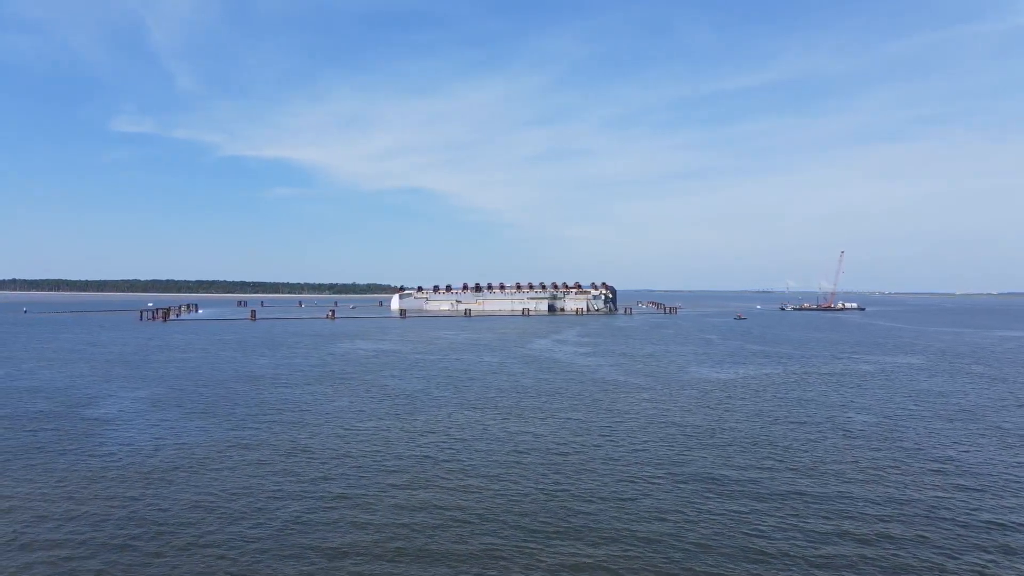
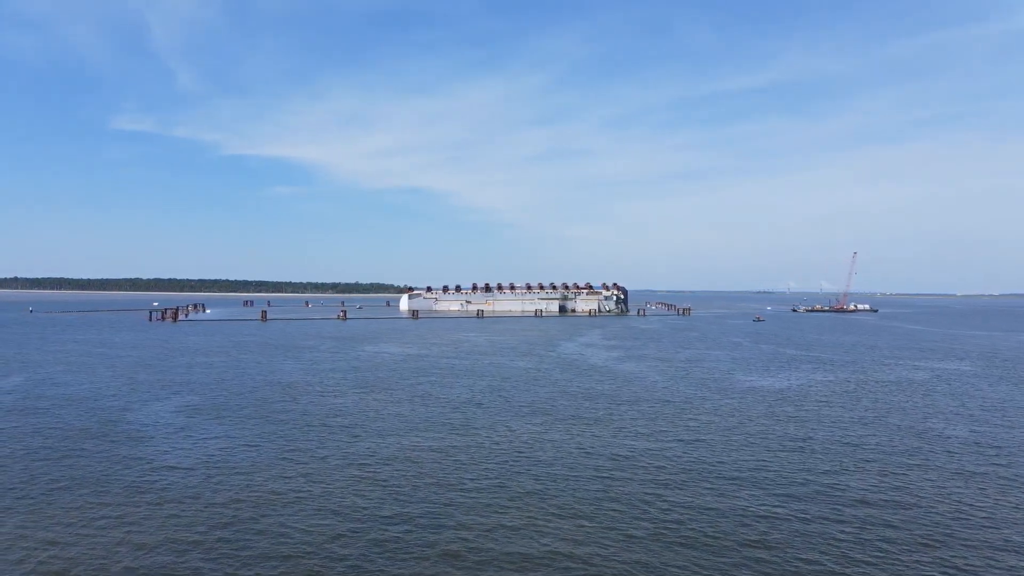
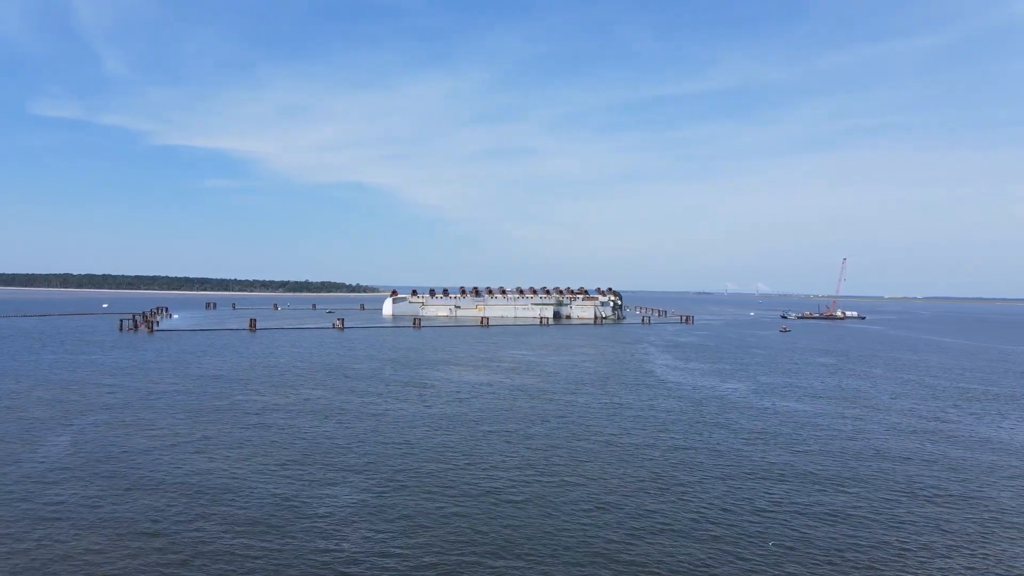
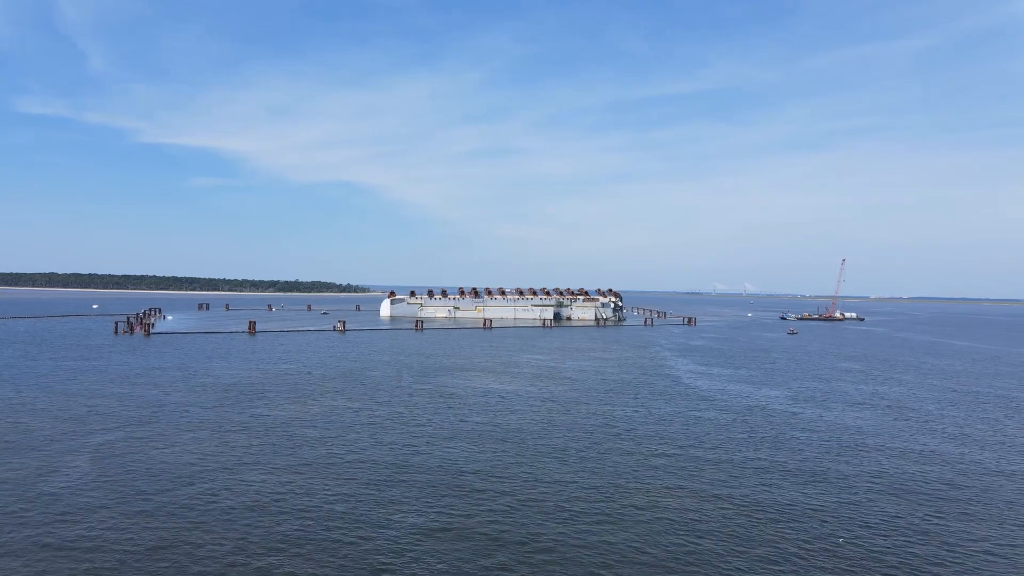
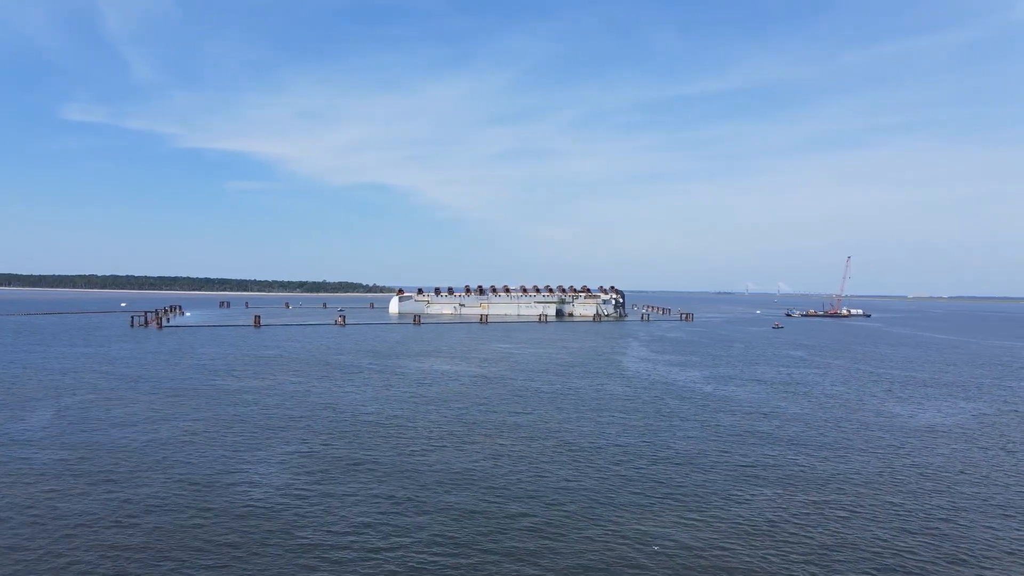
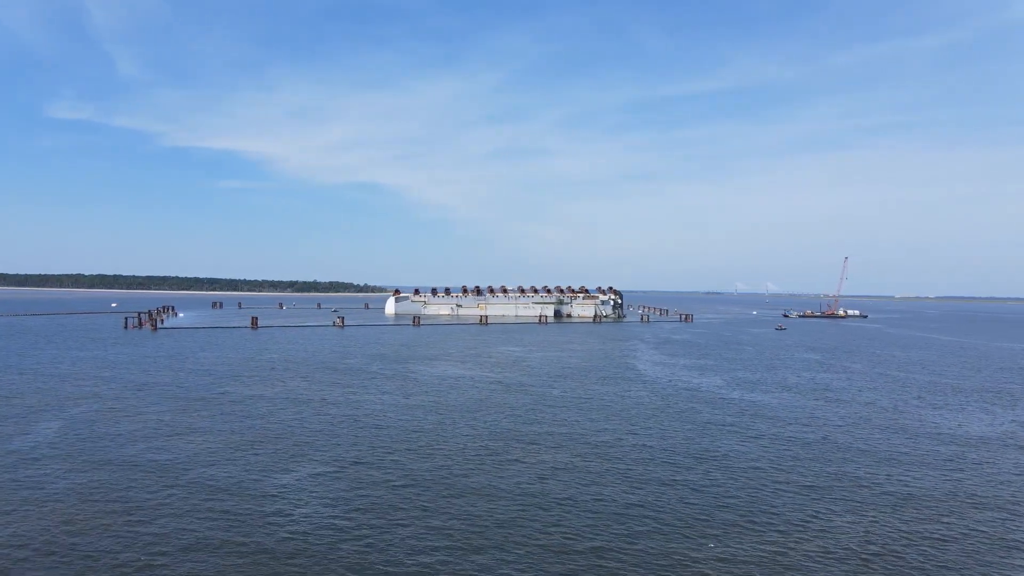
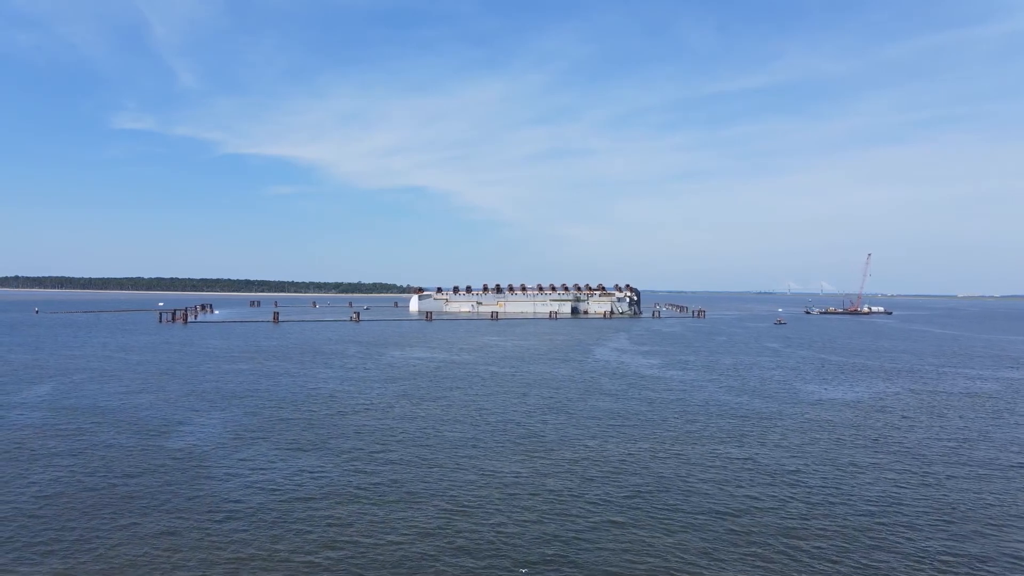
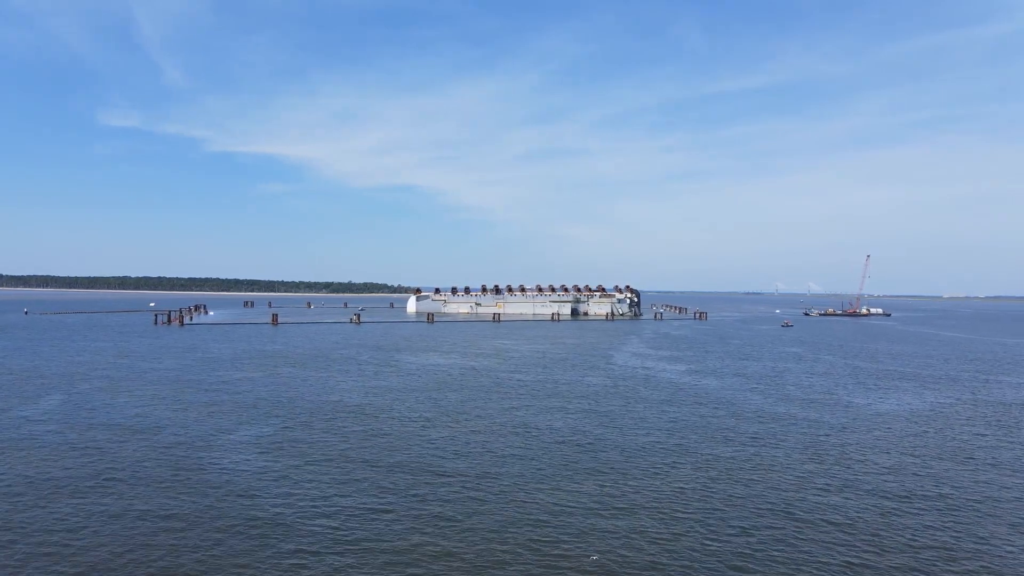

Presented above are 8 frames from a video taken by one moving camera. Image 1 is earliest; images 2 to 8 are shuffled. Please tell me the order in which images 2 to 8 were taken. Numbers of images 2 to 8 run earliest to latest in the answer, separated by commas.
2, 7, 8, 5, 6, 3, 4
